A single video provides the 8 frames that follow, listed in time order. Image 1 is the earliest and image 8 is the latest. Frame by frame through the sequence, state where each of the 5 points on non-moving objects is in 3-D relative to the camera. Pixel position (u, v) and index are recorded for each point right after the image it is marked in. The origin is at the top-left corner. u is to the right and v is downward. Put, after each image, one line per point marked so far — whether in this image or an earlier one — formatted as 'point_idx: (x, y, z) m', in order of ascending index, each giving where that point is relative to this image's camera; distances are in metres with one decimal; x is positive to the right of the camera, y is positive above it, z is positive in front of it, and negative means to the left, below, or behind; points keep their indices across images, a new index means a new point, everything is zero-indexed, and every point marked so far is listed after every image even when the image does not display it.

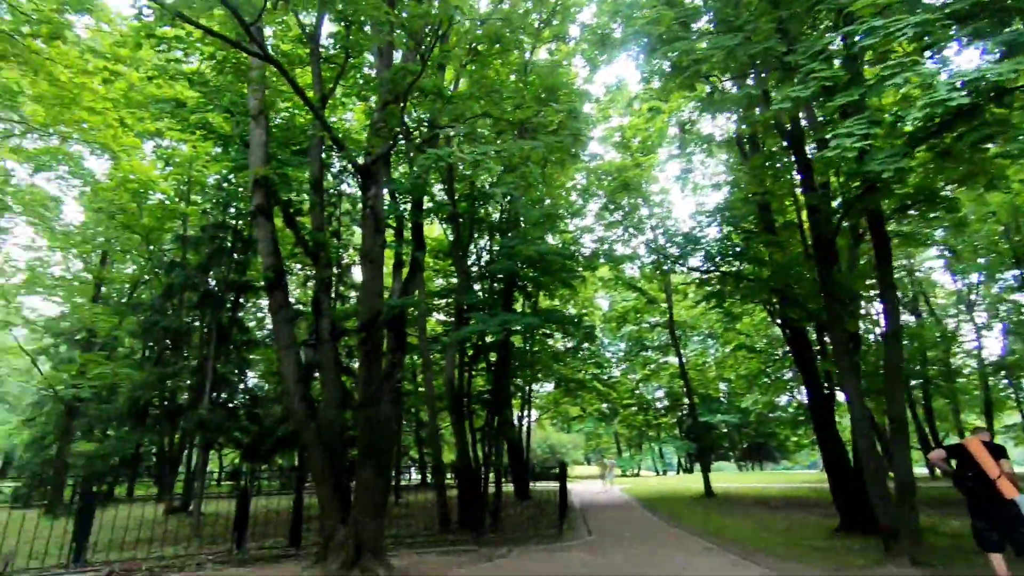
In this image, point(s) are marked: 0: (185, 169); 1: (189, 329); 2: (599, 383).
0: (-8.8, +3.2, +14.5) m
1: (-8.0, -1.0, +13.4) m
2: (+2.8, -3.1, +17.6) m
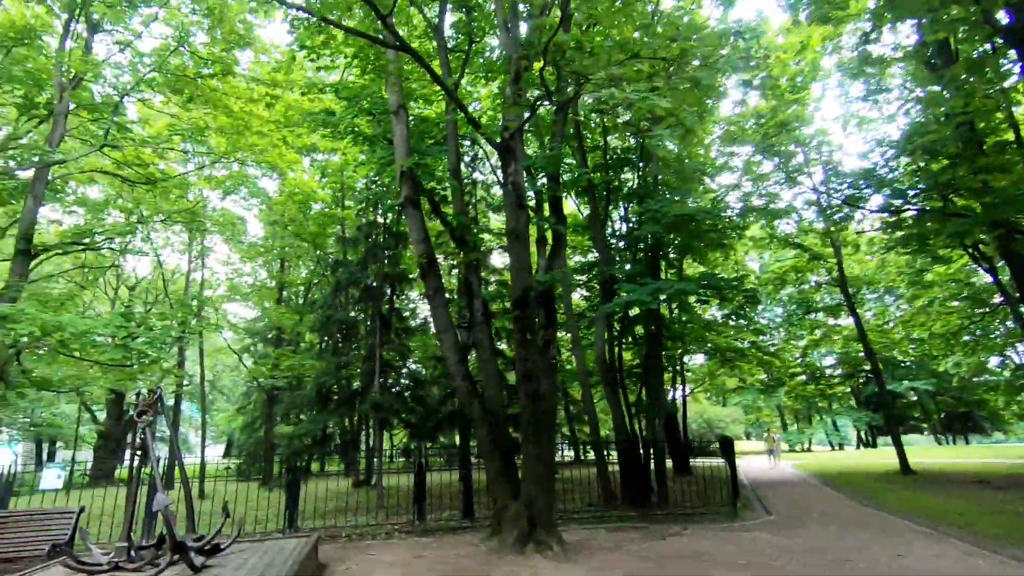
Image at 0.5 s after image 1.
0: (-5.1, +3.3, +15.9) m
1: (-4.2, -0.9, +14.8) m
2: (+7.4, -1.9, +16.1) m
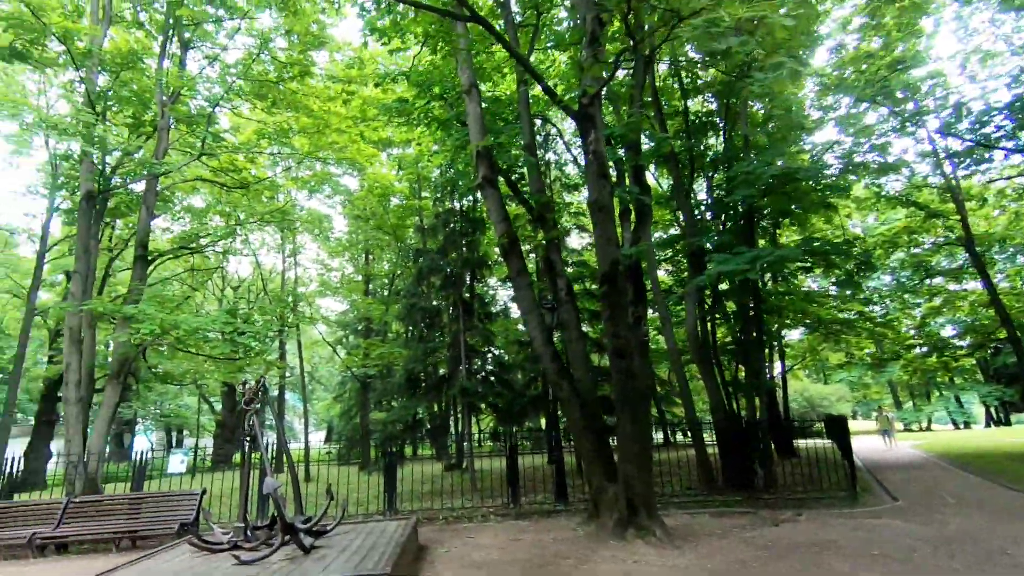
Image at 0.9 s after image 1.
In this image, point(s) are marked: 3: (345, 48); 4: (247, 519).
0: (-2.9, +3.6, +16.1) m
1: (-2.0, -0.6, +15.0) m
2: (+9.8, -0.9, +14.7) m
3: (-4.3, +6.3, +14.0) m
4: (-2.6, -2.3, +5.4) m
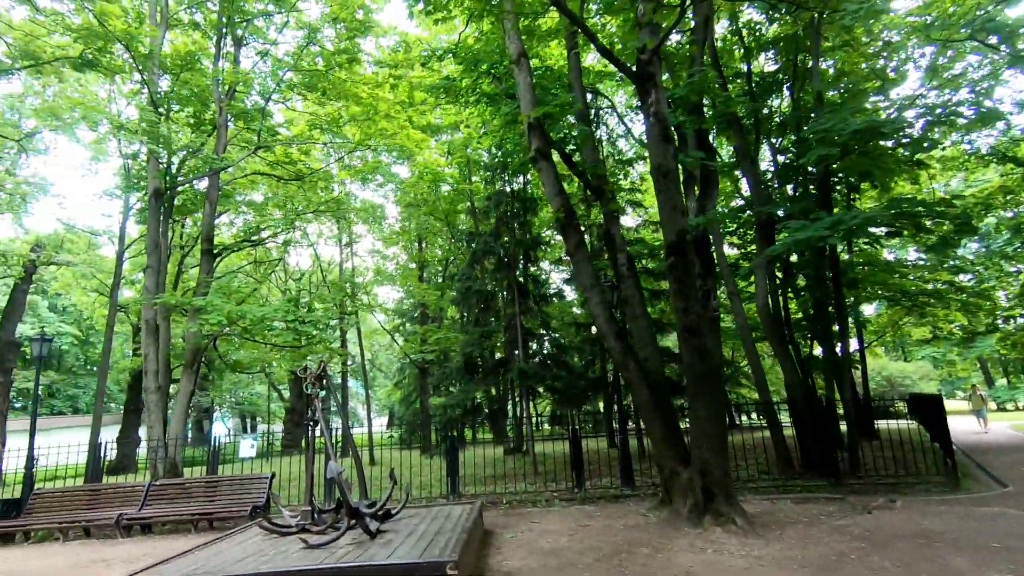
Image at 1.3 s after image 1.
0: (-1.4, +4.0, +15.9) m
1: (-0.5, -0.1, +14.8) m
2: (+11.2, -0.1, +13.5) m
3: (-3.1, +6.6, +14.0) m
4: (-2.0, -2.1, +5.4) m
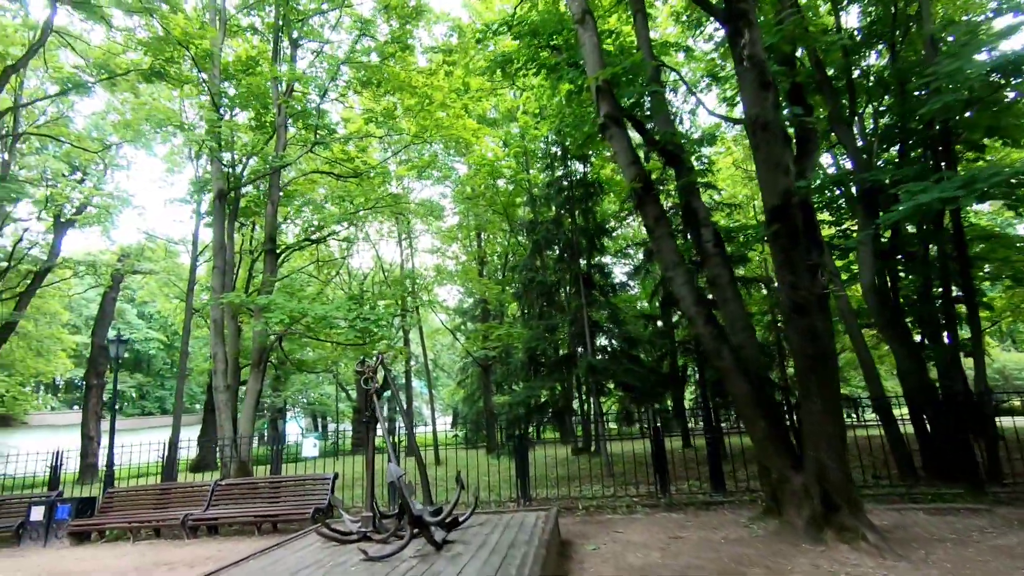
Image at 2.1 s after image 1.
0: (+0.2, +4.2, +15.4) m
1: (+1.2, +0.1, +14.1) m
2: (+12.7, +0.4, +11.5) m
3: (-1.7, +6.7, +13.6) m
4: (-1.2, -2.0, +4.9) m
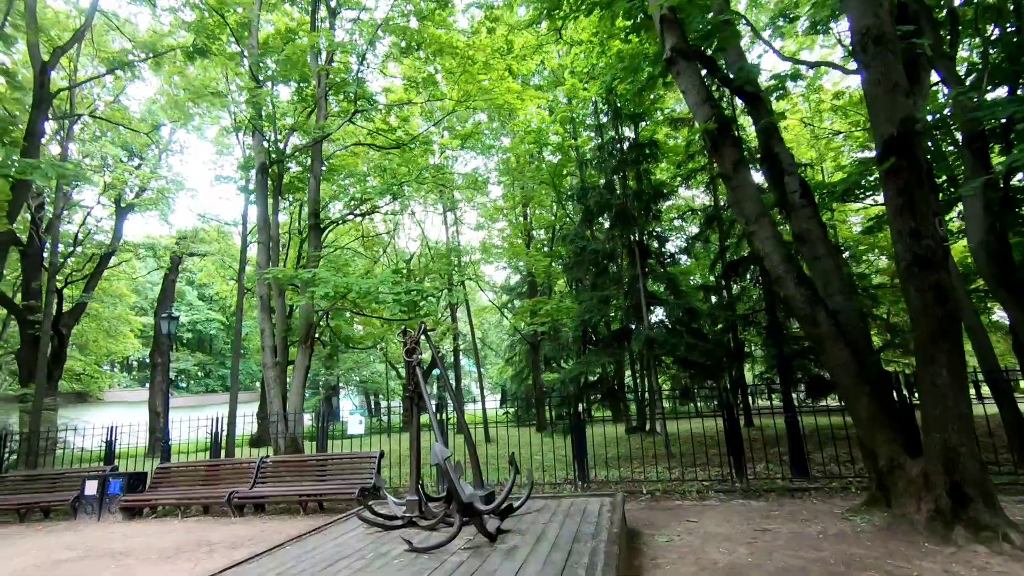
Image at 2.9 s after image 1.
0: (+1.5, +5.0, +14.5) m
1: (+2.4, +0.8, +13.4) m
2: (+13.6, +1.2, +9.8) m
3: (-0.6, +7.4, +12.8) m
4: (-0.7, -1.7, +4.4) m
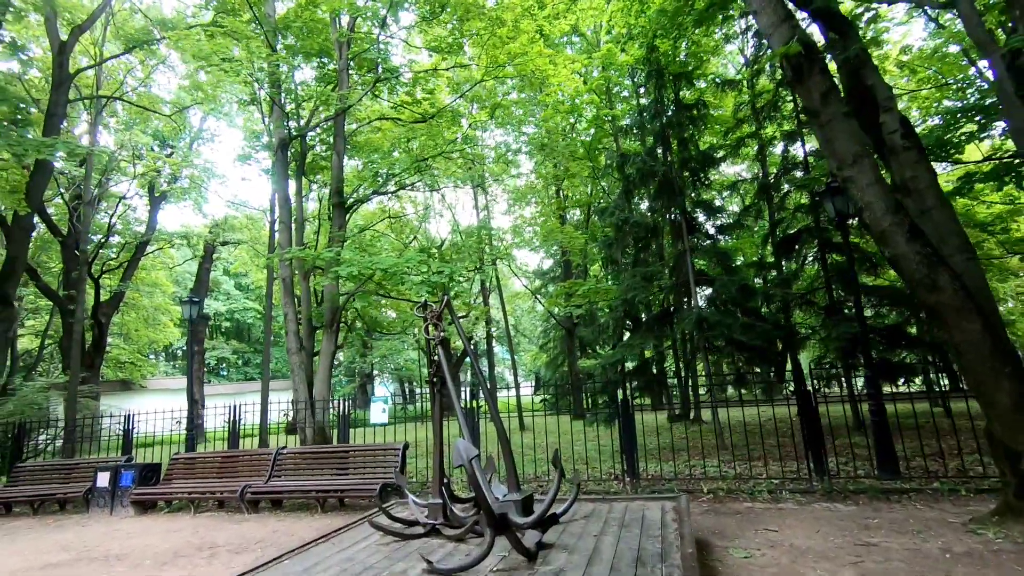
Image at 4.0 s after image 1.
0: (+2.3, +5.5, +13.5) m
1: (+3.2, +1.3, +12.4) m
2: (+14.2, +1.8, +8.1) m
3: (0.0, +7.8, +11.8) m
4: (-0.5, -1.4, +3.7) m
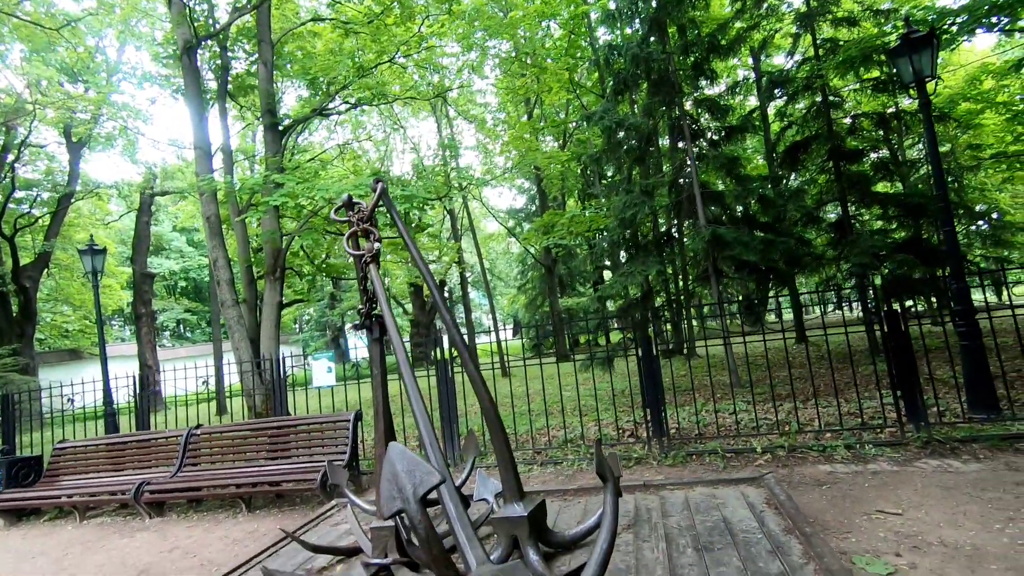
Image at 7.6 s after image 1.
0: (+1.4, +7.1, +11.3) m
1: (+2.6, +2.9, +10.7) m
2: (+13.8, +3.5, +6.9) m
3: (-0.9, +9.1, +9.4) m
4: (-0.5, -0.9, +2.2) m
